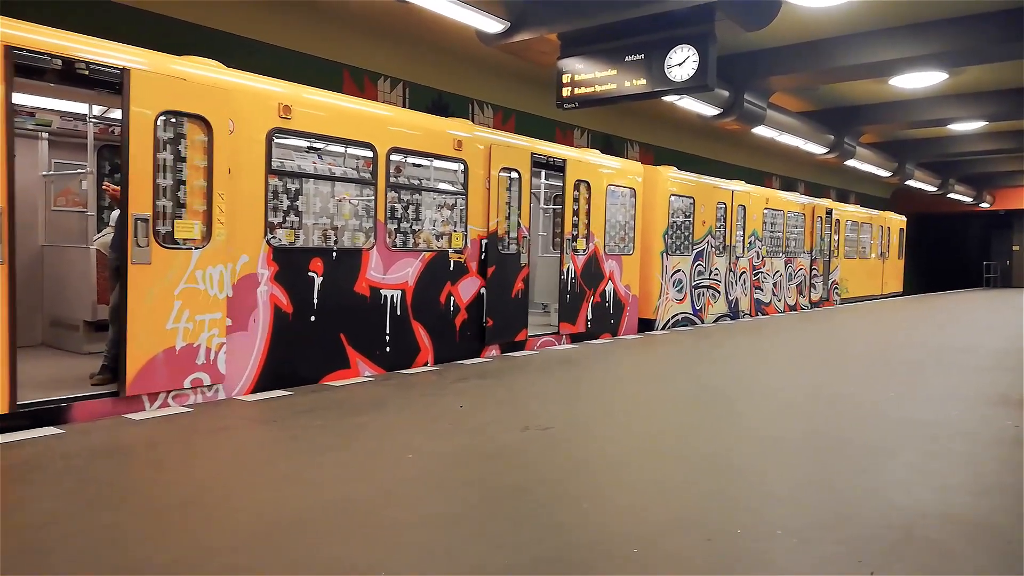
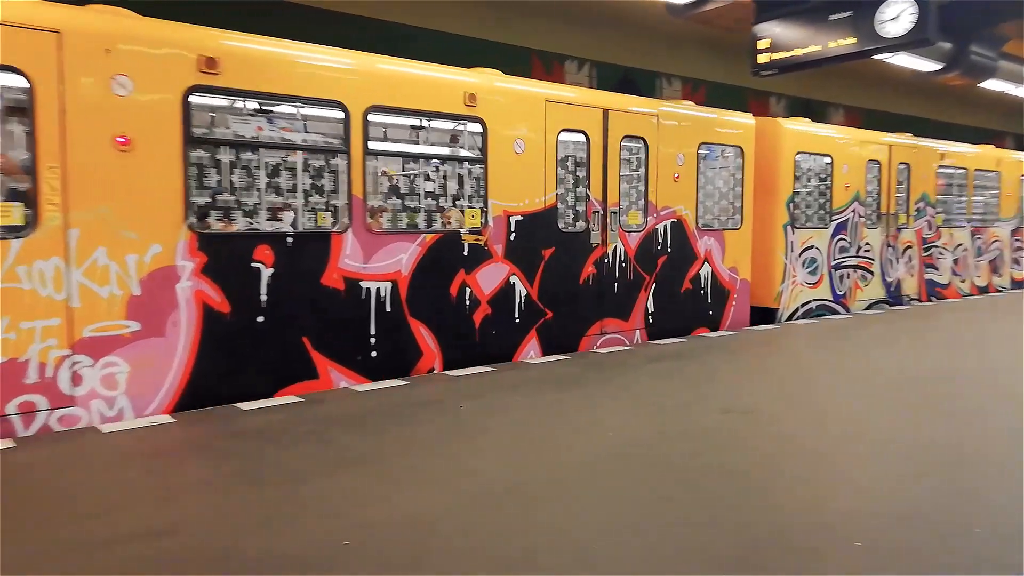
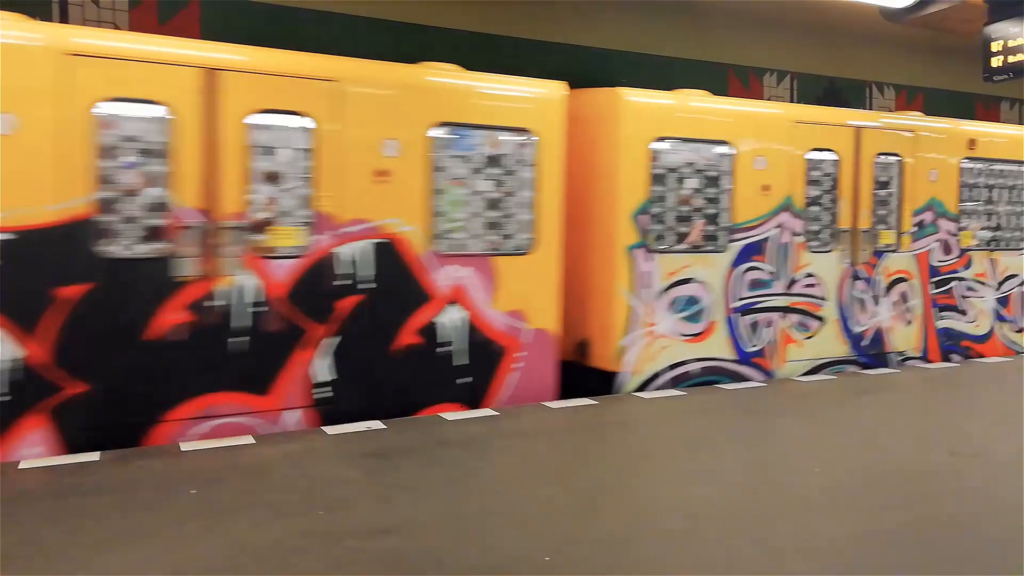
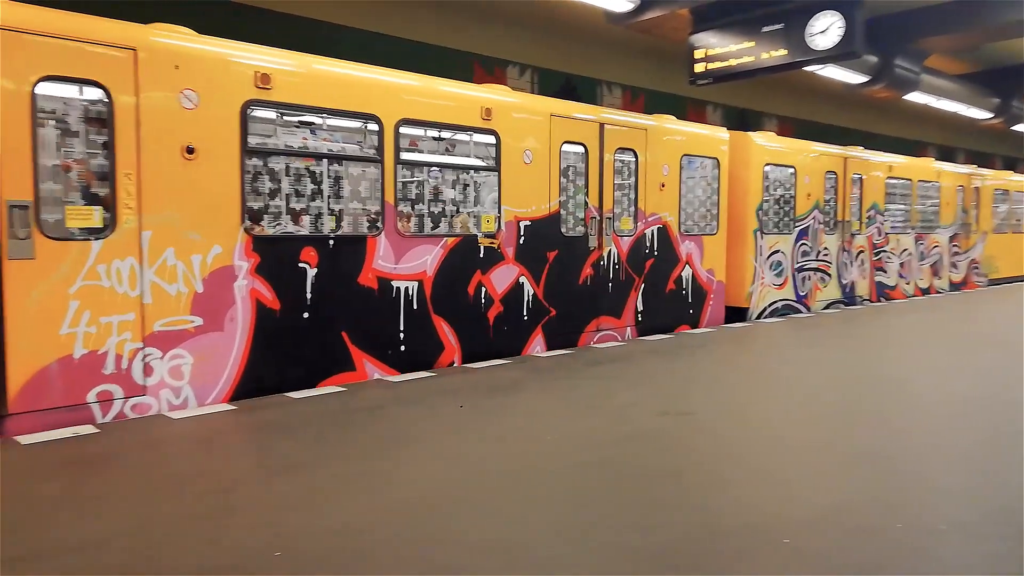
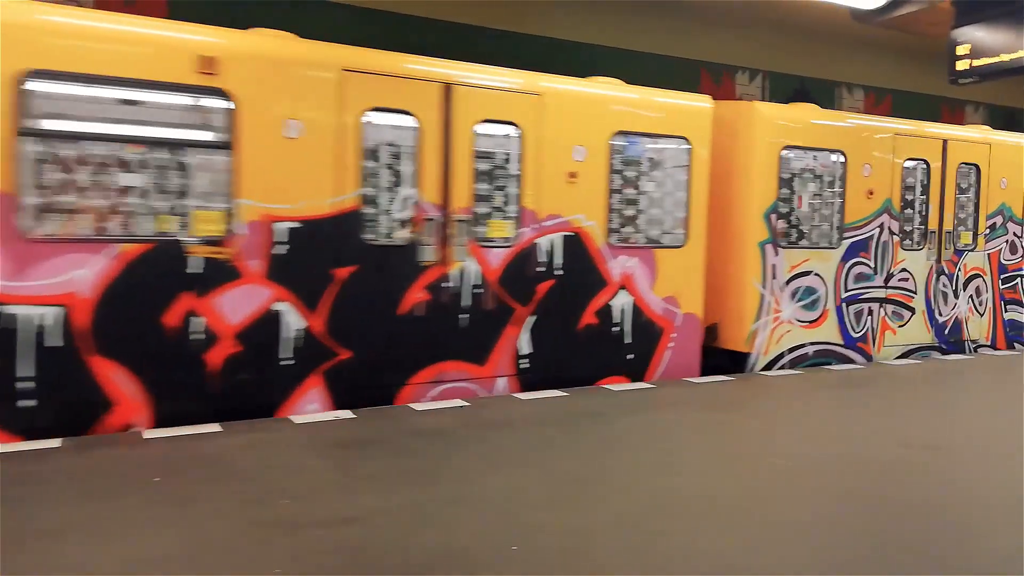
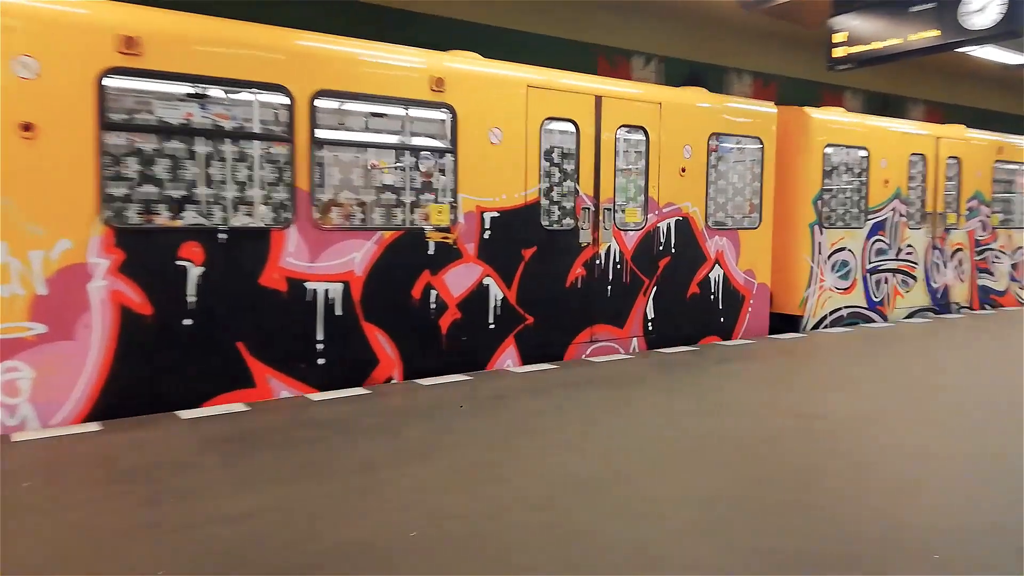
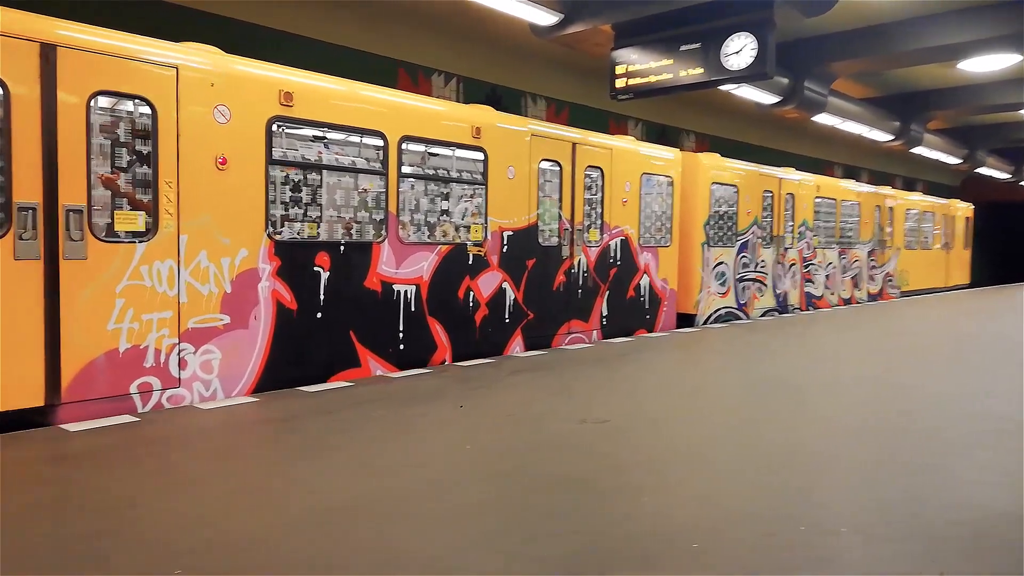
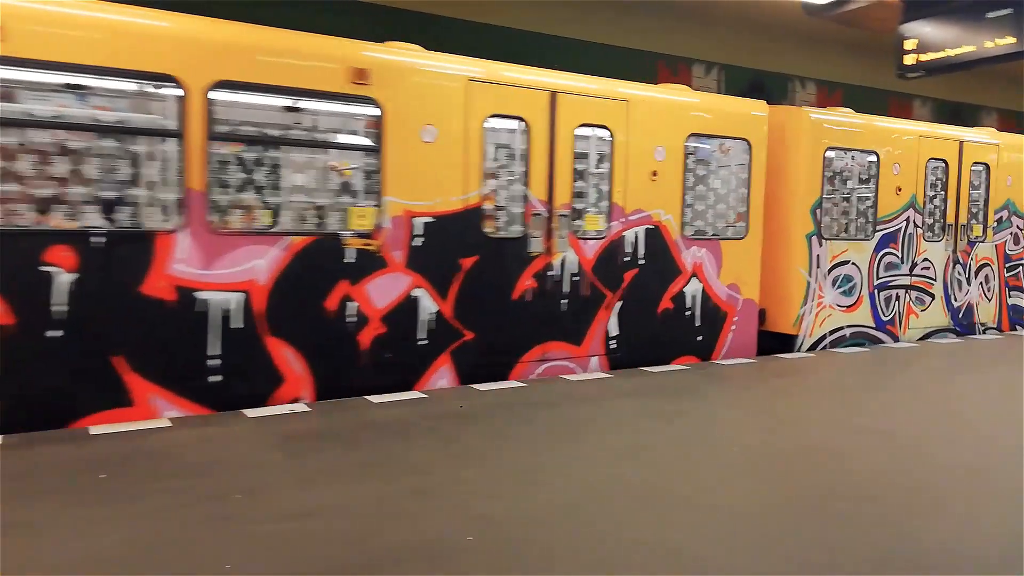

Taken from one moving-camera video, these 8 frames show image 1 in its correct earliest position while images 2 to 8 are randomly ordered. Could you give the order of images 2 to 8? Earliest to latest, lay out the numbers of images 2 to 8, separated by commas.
7, 4, 2, 6, 8, 5, 3
